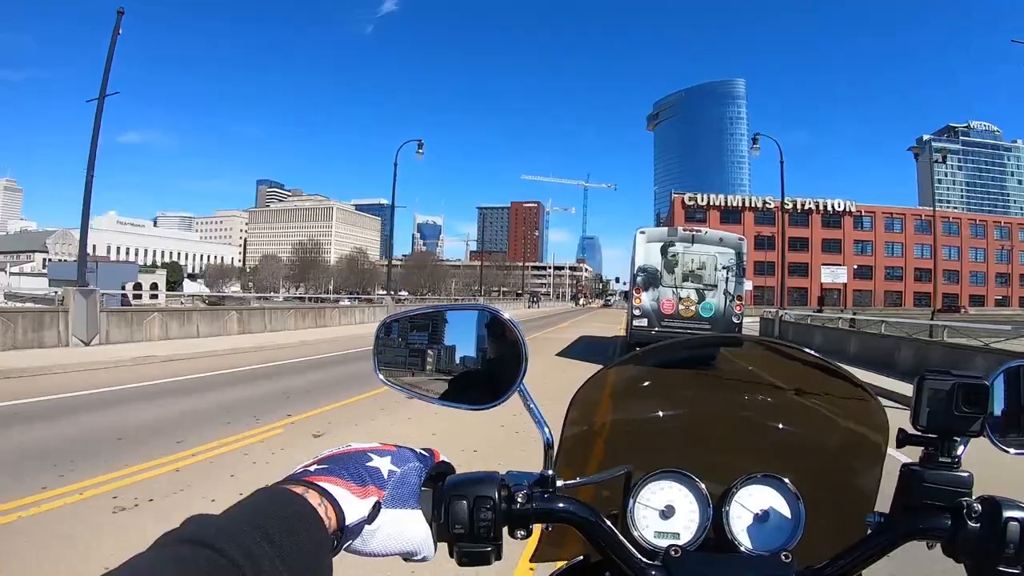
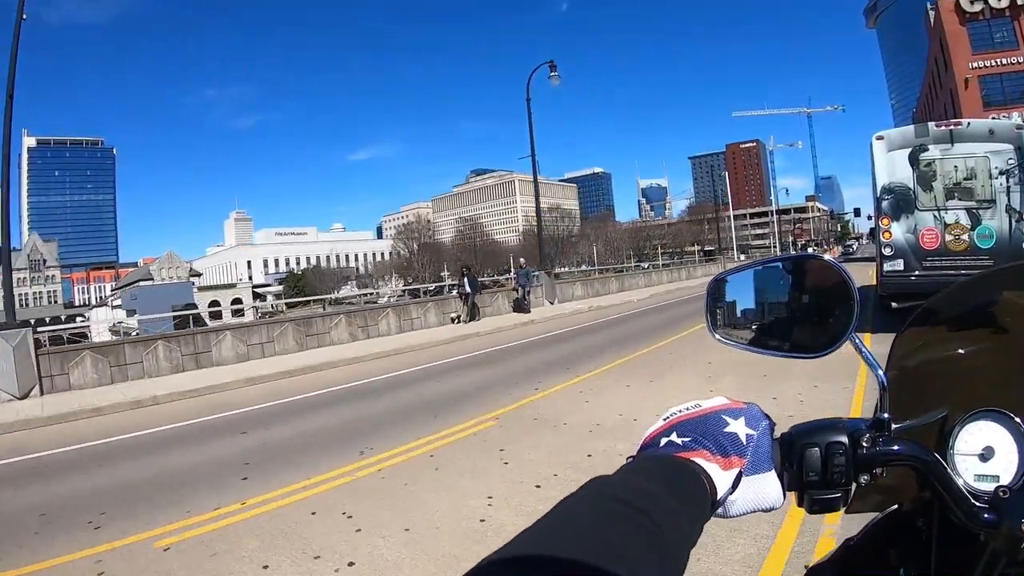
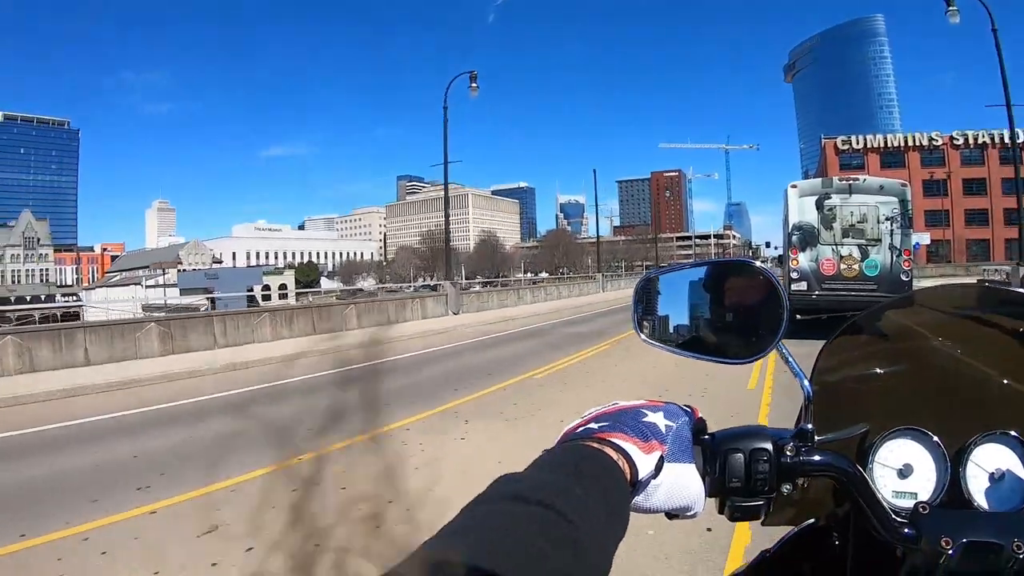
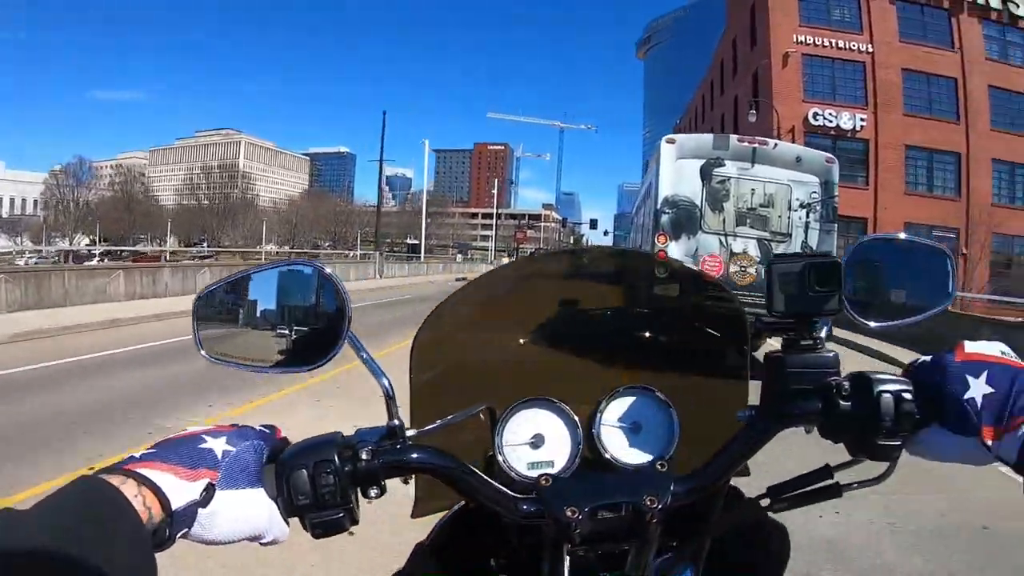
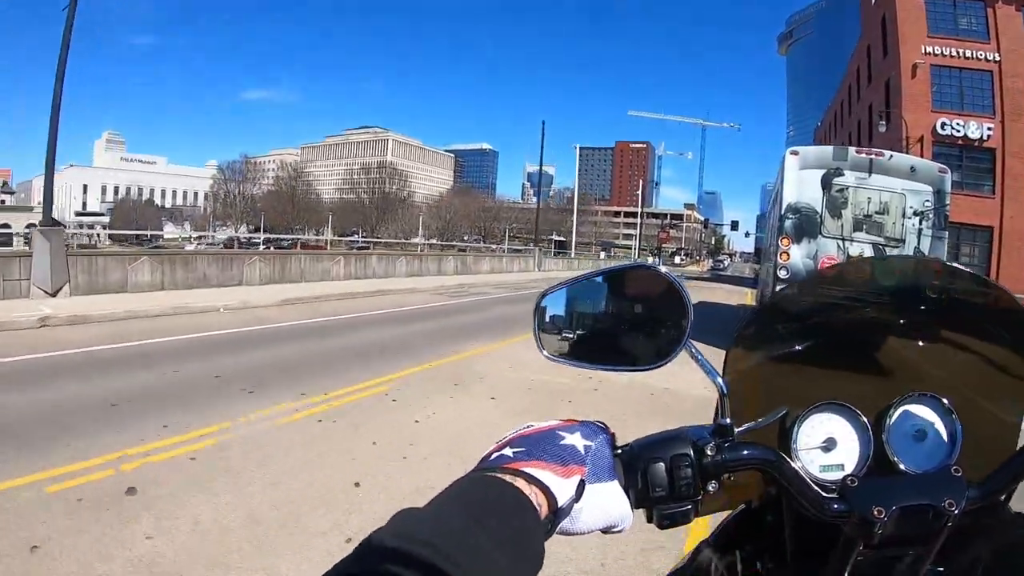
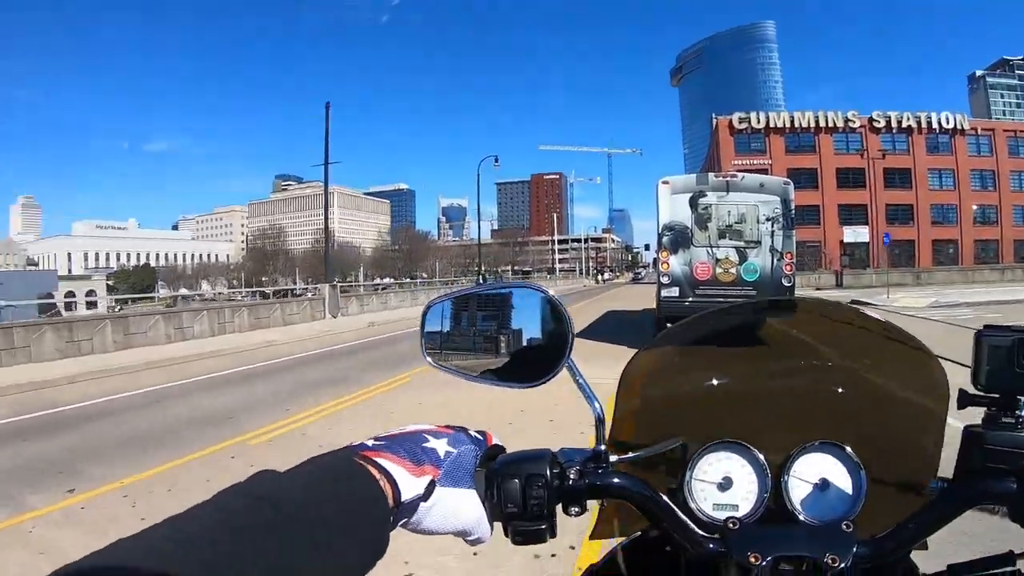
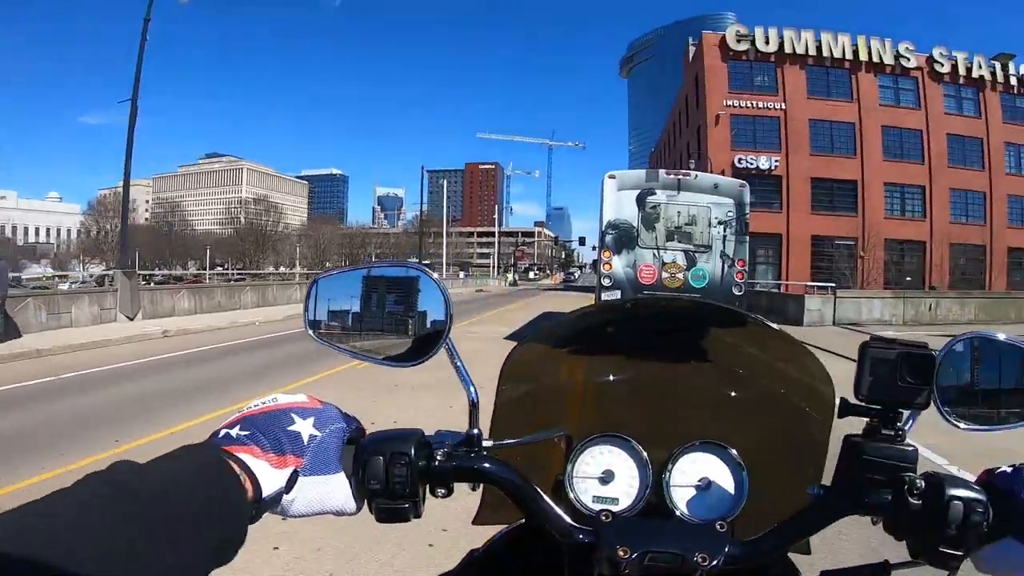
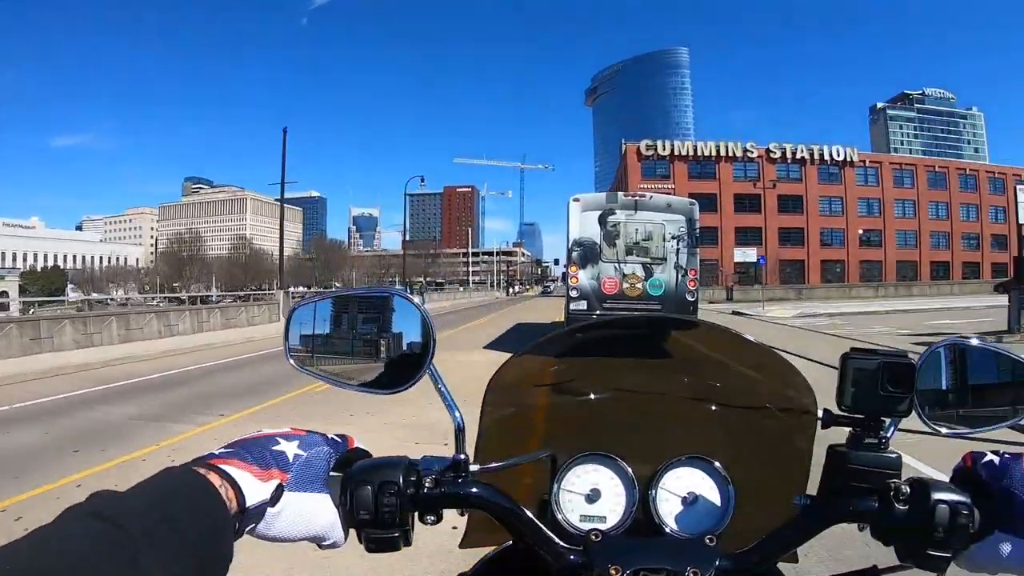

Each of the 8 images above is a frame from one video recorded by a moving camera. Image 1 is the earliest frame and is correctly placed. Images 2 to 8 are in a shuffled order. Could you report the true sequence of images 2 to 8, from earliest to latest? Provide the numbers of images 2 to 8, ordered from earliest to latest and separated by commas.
3, 8, 6, 2, 7, 5, 4
